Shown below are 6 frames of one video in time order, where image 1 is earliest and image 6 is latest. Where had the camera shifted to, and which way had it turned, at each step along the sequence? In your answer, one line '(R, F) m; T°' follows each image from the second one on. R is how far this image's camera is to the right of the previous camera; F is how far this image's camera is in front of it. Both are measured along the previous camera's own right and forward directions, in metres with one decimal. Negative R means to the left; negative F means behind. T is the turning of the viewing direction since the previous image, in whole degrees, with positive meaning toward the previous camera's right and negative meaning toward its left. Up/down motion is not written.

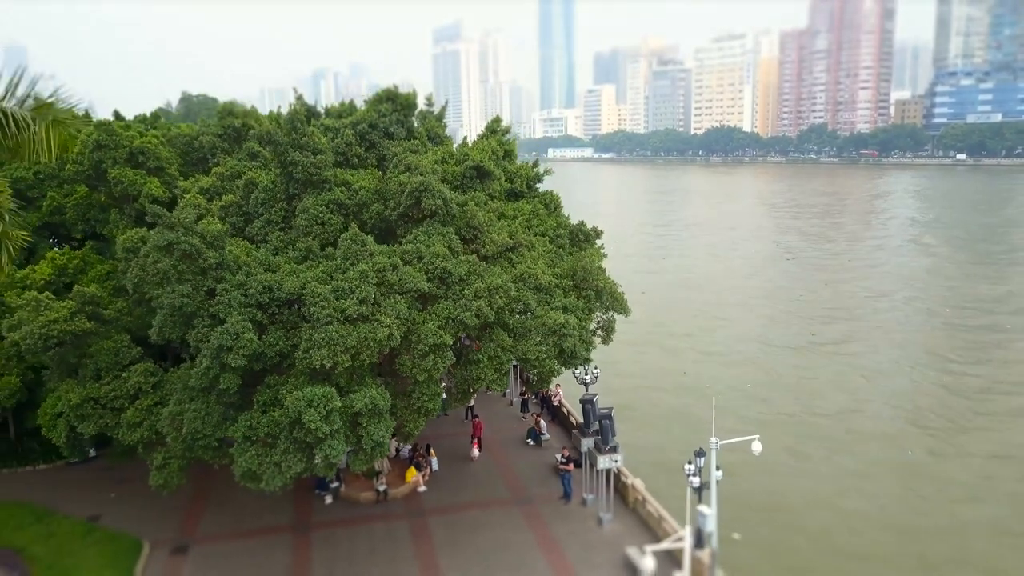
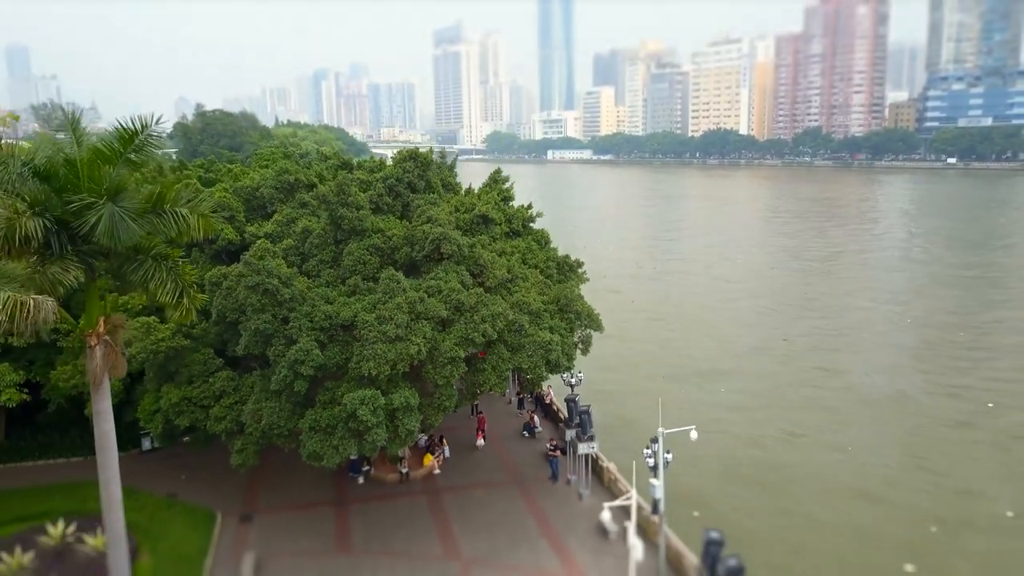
(0.0, -2.1) m; 0°
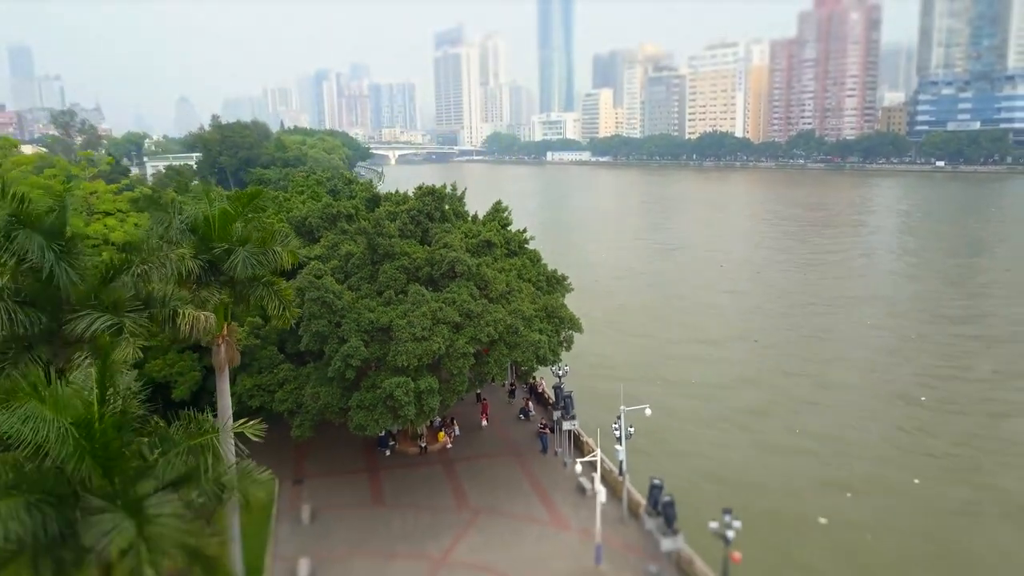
(0.0, -2.7) m; 0°
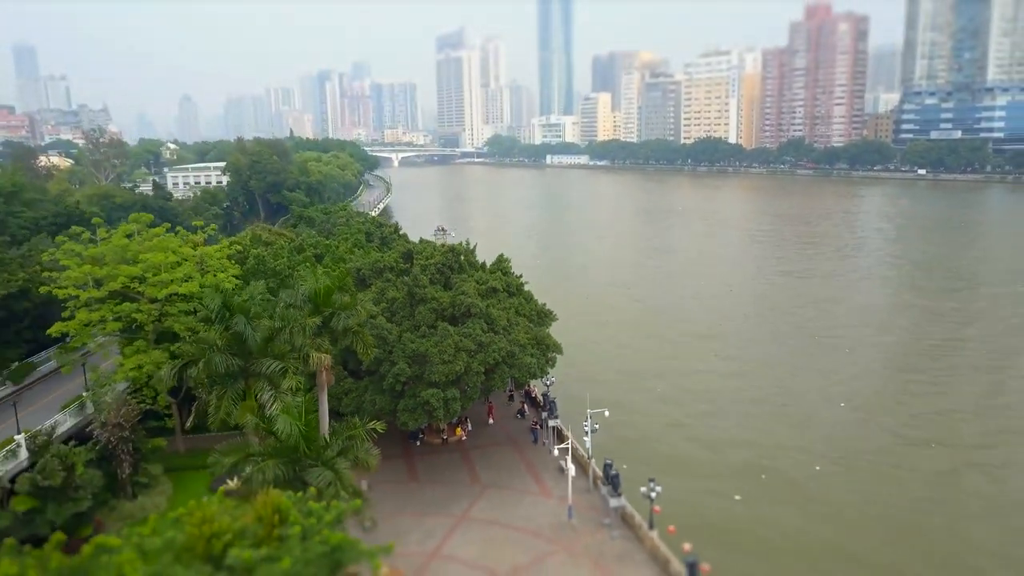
(0.0, -4.8) m; 0°
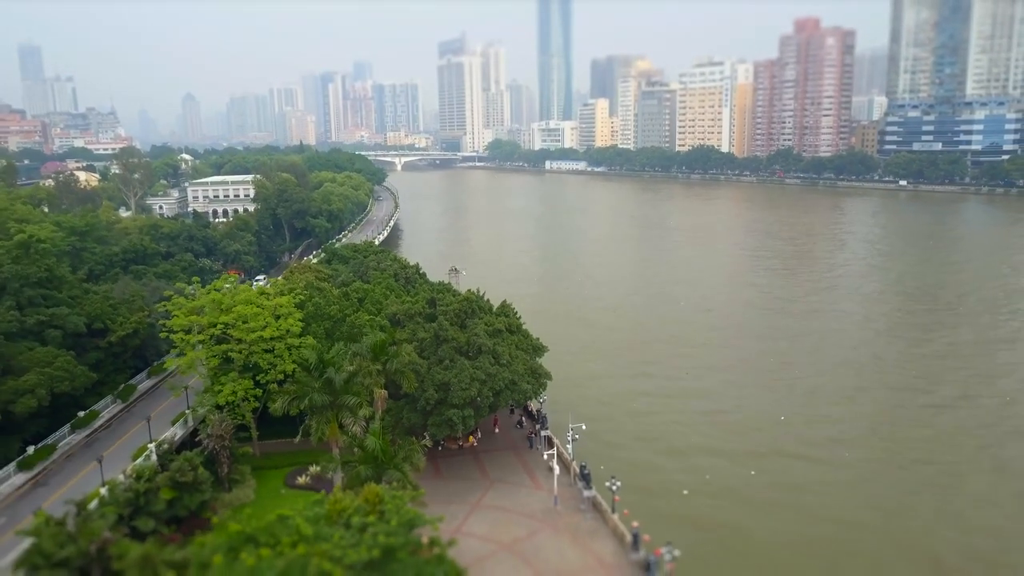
(0.0, -5.4) m; 0°
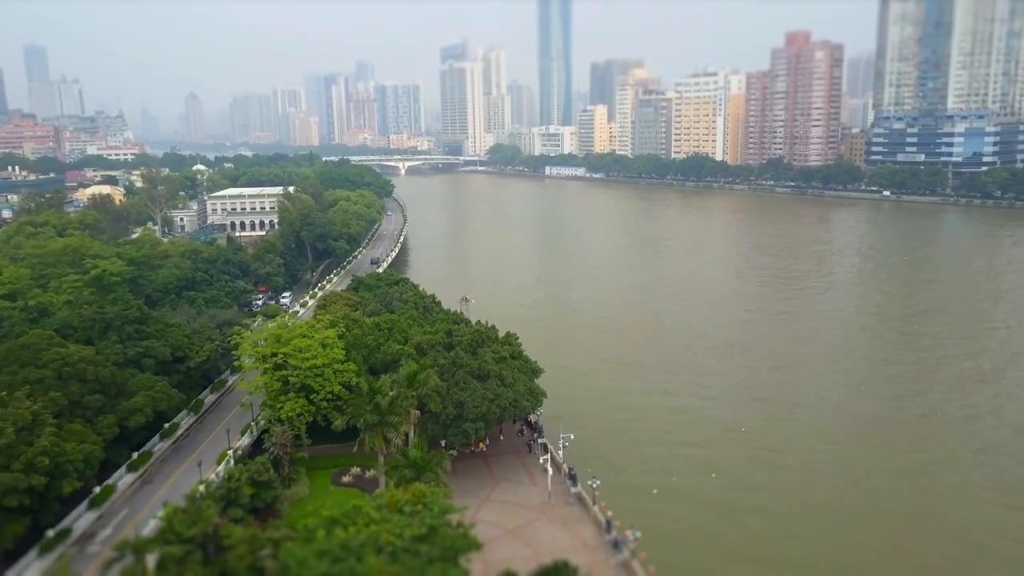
(-0.1, -5.4) m; 0°
